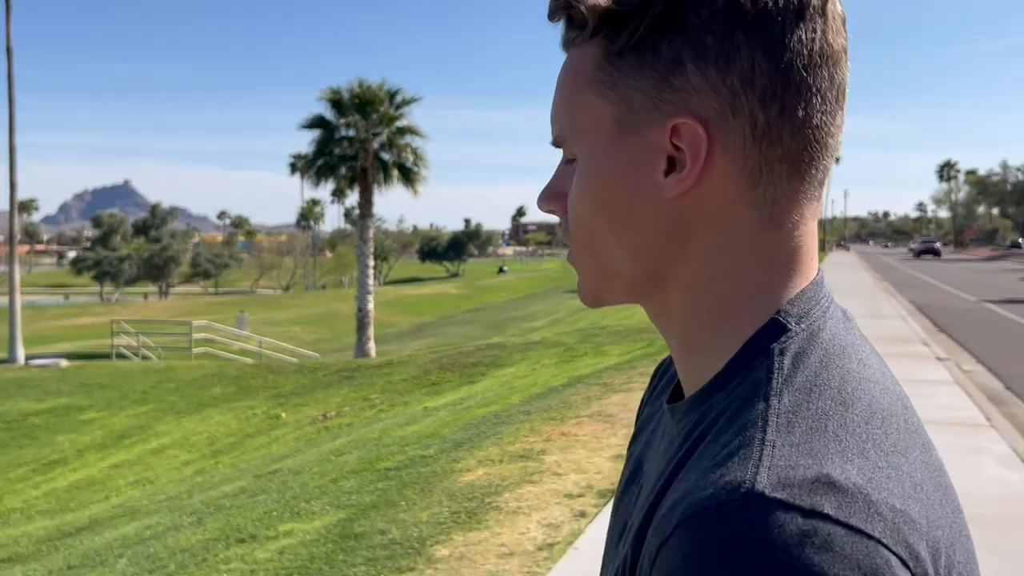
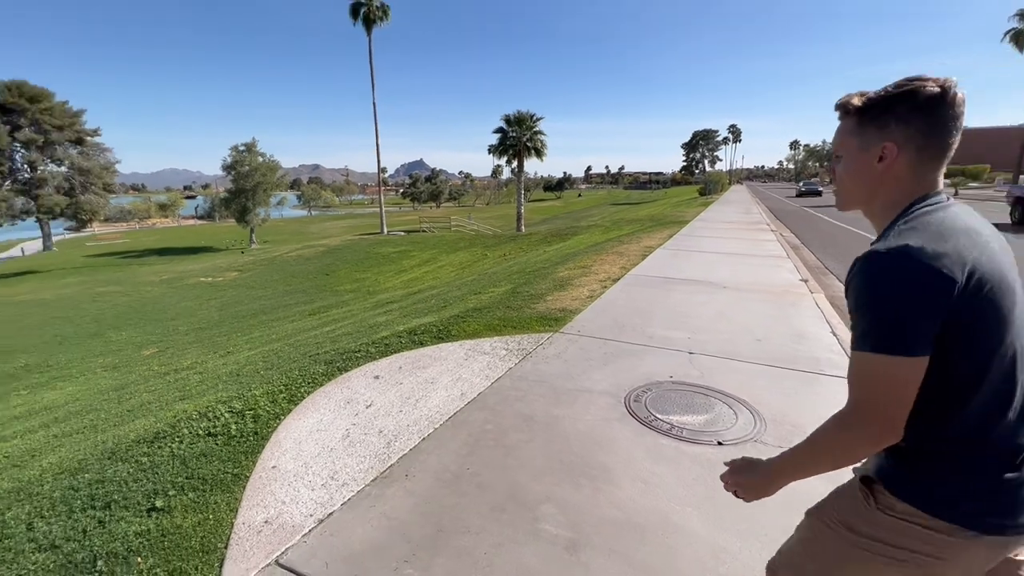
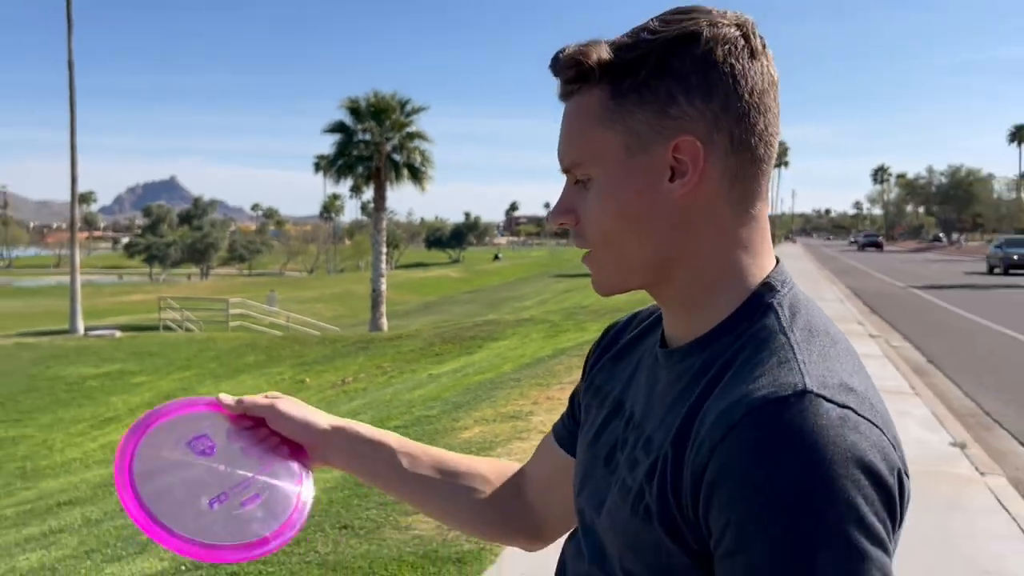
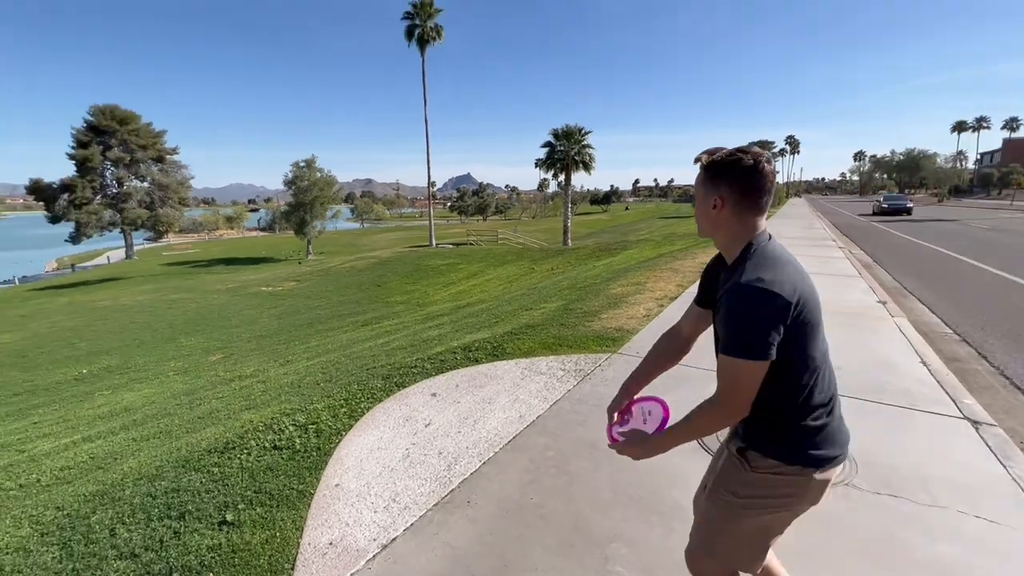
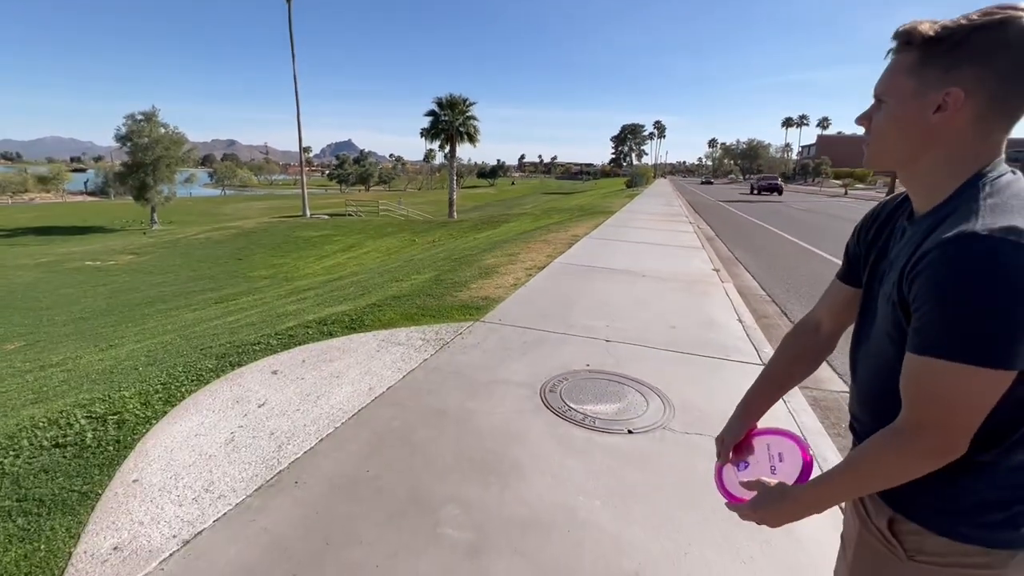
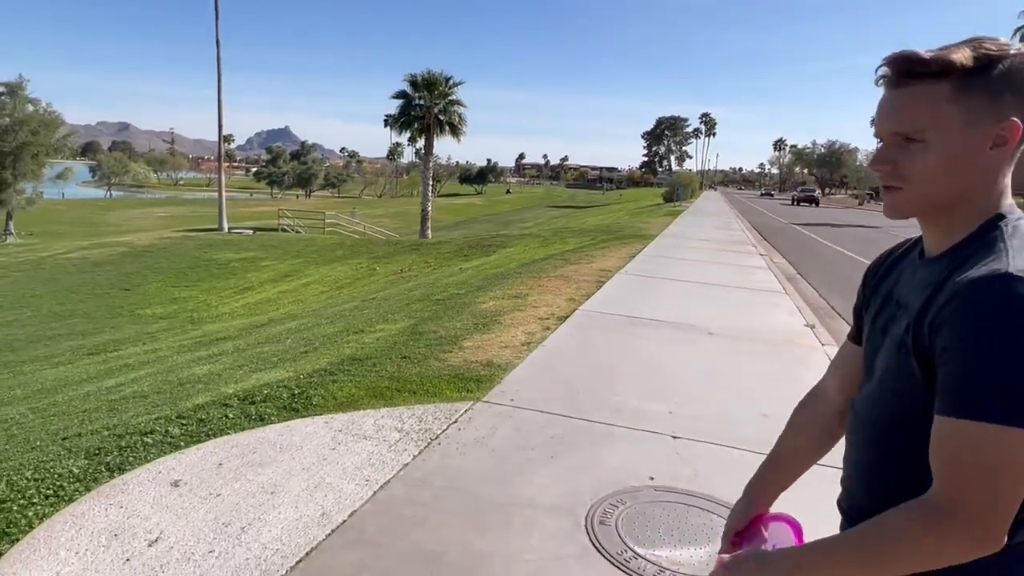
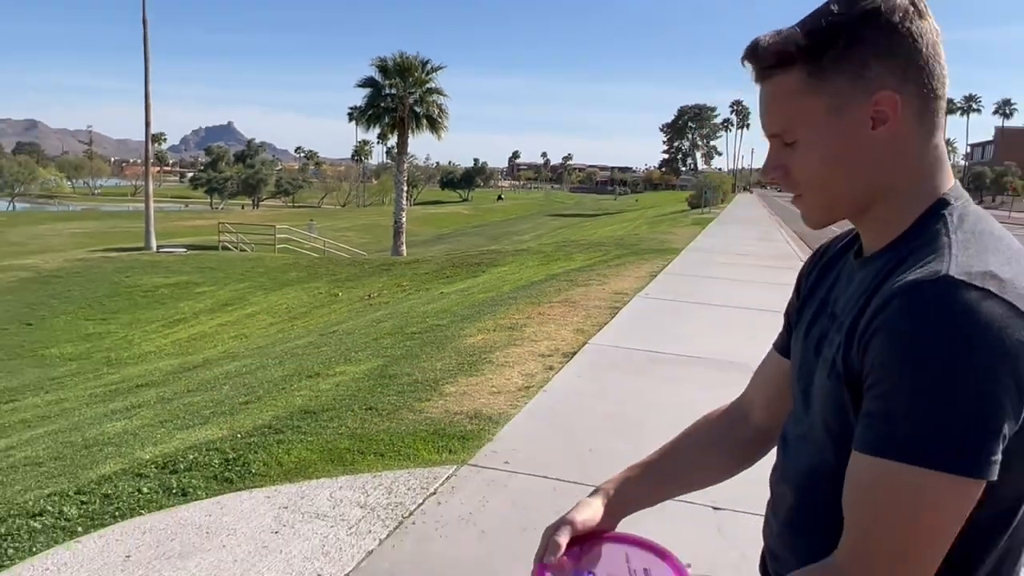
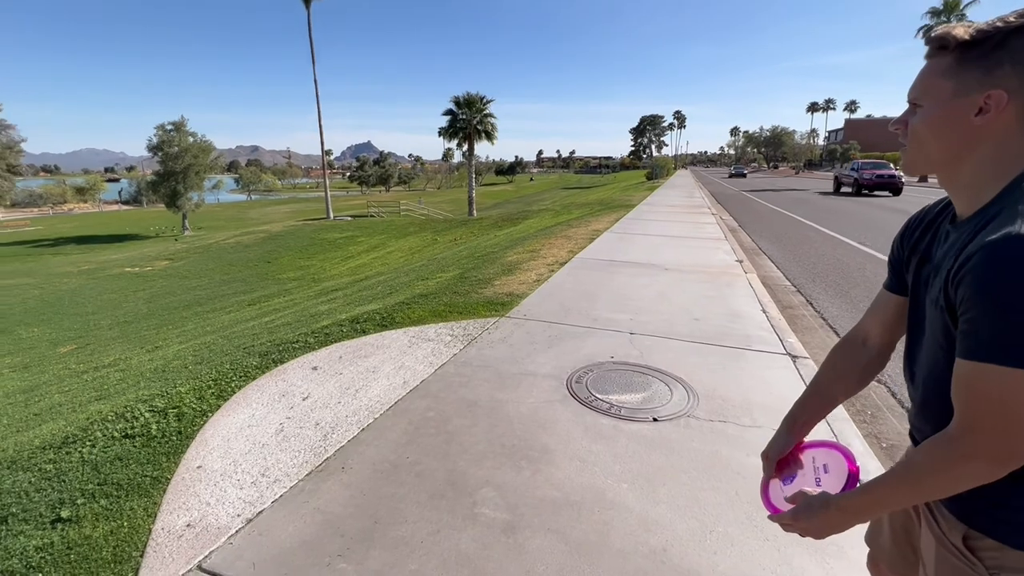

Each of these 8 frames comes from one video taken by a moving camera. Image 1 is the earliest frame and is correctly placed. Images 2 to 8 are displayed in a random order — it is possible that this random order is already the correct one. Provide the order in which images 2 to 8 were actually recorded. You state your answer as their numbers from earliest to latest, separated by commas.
3, 7, 6, 5, 8, 2, 4
